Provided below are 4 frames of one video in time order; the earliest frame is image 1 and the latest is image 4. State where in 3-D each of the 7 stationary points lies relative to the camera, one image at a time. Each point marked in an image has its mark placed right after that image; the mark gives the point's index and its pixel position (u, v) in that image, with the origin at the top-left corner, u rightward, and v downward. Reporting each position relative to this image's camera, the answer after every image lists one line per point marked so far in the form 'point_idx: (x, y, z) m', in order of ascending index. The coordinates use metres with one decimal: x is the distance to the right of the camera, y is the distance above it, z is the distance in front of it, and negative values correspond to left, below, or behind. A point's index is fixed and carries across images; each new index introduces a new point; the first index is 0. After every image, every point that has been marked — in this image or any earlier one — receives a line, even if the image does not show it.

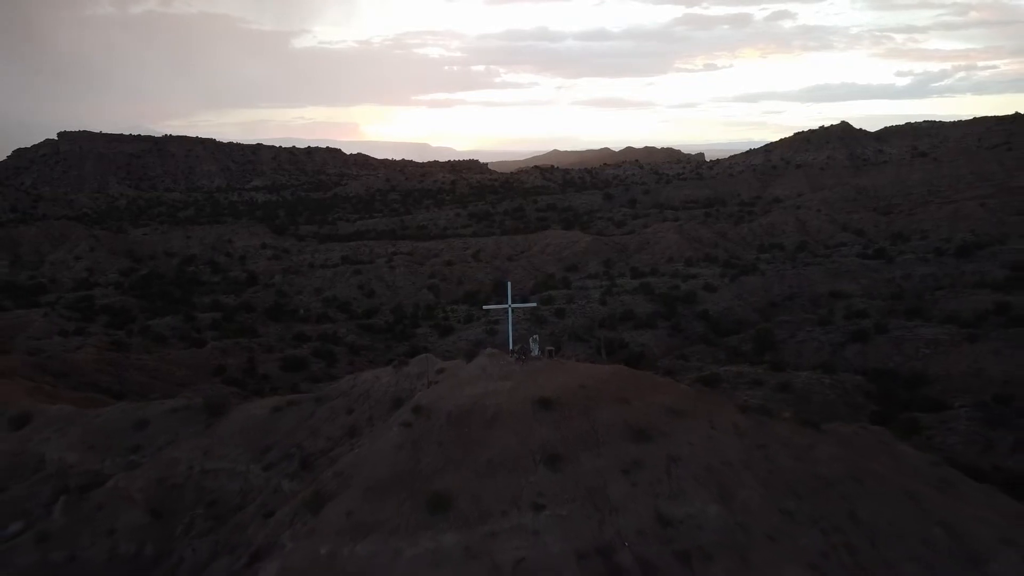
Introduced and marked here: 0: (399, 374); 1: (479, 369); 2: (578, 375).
0: (-1.4, -1.1, +9.4) m
1: (-0.3, -0.8, +7.8) m
2: (+0.7, -0.9, +7.5) m
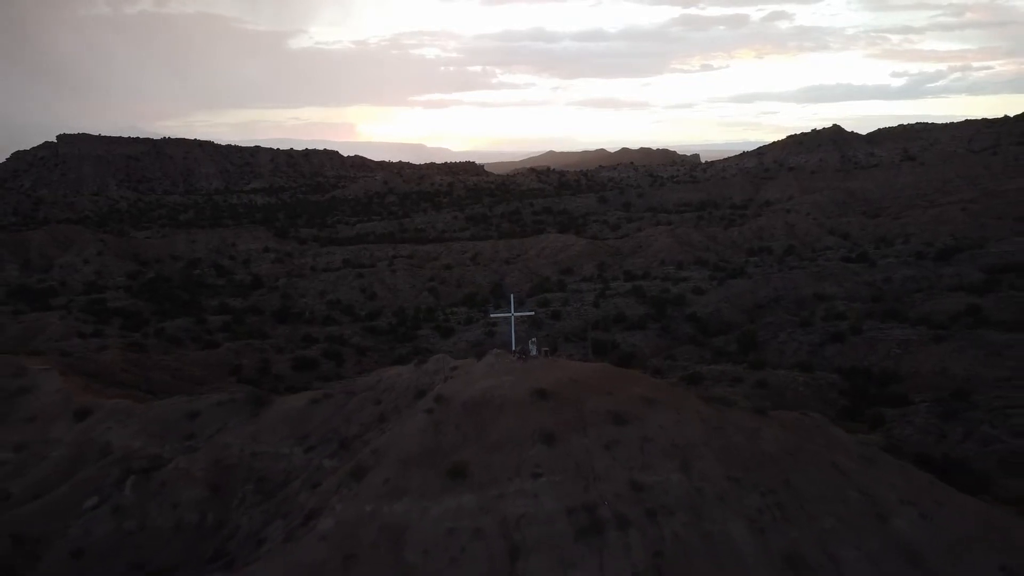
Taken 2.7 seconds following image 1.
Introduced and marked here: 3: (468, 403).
0: (-1.3, -1.2, +11.0) m
1: (-0.3, -1.0, +9.4) m
2: (+0.7, -1.0, +9.1) m
3: (-0.5, -1.3, +8.6) m
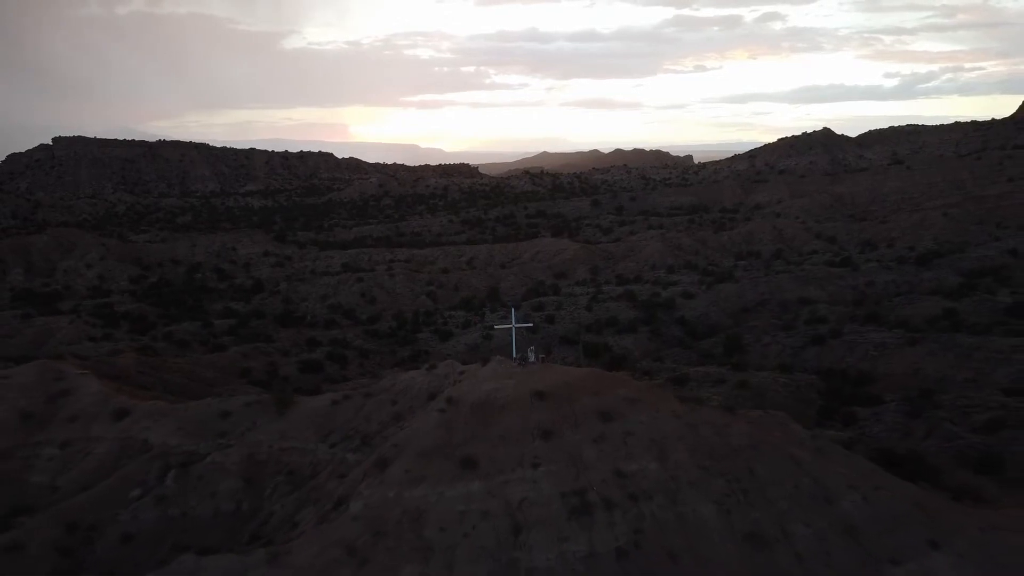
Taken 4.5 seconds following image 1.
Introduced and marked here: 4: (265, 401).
0: (-1.3, -1.4, +12.2) m
1: (-0.3, -1.2, +10.6) m
2: (+0.7, -1.2, +10.4) m
3: (-0.5, -1.5, +9.9) m
4: (-4.2, -1.9, +12.9) m
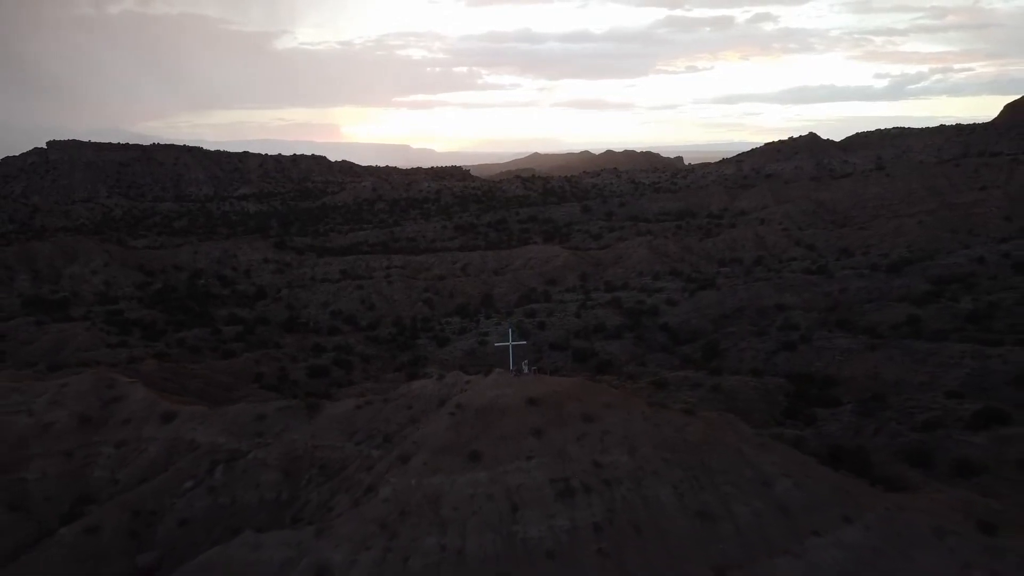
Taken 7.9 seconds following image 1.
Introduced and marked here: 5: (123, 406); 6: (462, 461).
0: (-1.4, -1.8, +14.3) m
1: (-0.3, -1.6, +12.7) m
2: (+0.7, -1.6, +12.5) m
3: (-0.5, -1.9, +12.0) m
4: (-4.3, -2.3, +14.9) m
5: (-8.0, -2.4, +15.5) m
6: (-0.8, -2.6, +11.2) m
